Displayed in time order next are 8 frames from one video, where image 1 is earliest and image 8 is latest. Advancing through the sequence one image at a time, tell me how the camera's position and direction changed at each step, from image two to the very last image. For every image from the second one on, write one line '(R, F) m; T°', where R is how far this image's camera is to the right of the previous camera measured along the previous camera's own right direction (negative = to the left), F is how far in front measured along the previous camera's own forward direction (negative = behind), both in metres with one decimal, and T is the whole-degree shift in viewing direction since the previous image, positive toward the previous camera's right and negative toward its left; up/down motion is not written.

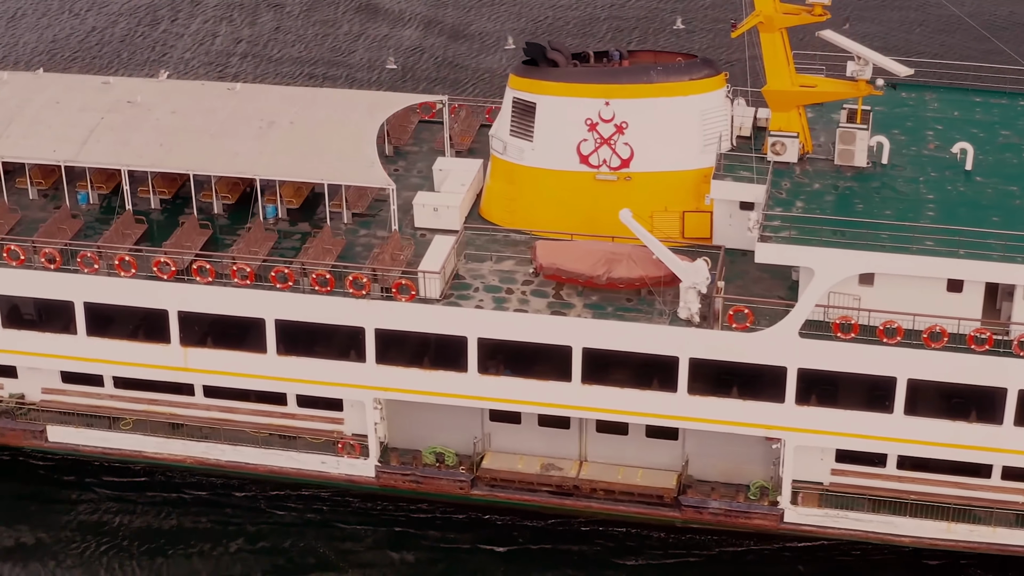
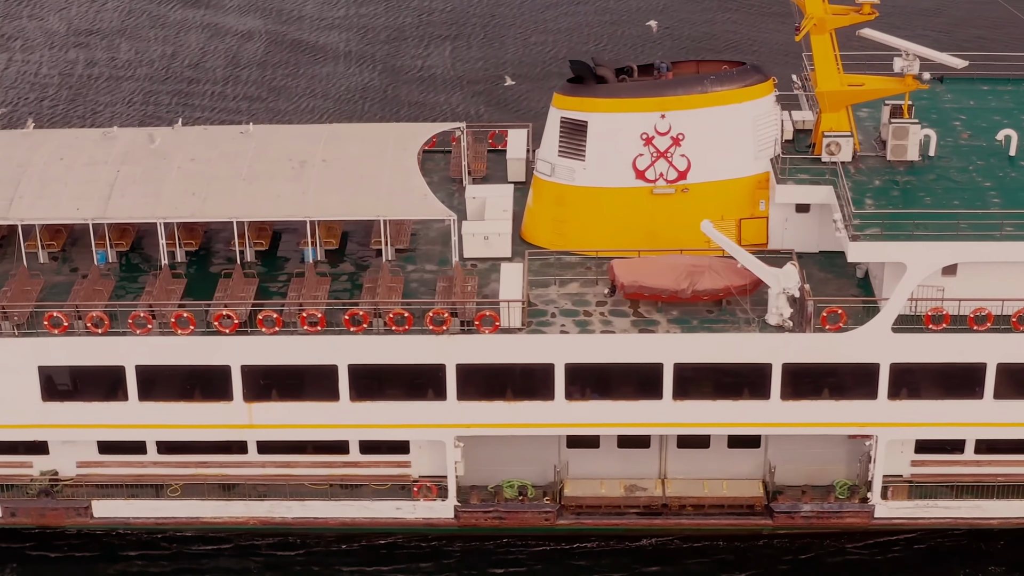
(-8.7, +1.6) m; +9°
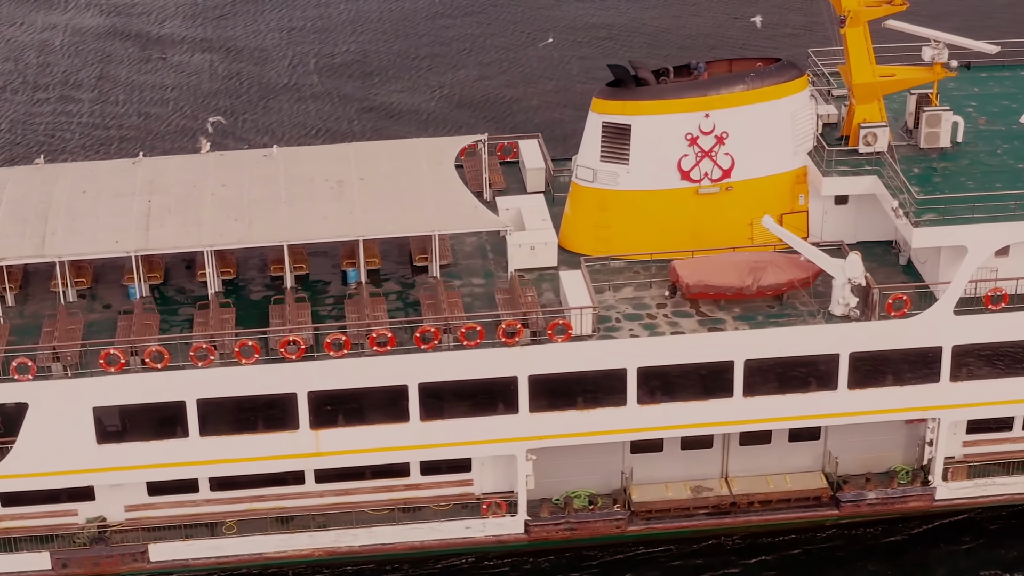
(-6.7, +0.9) m; +7°
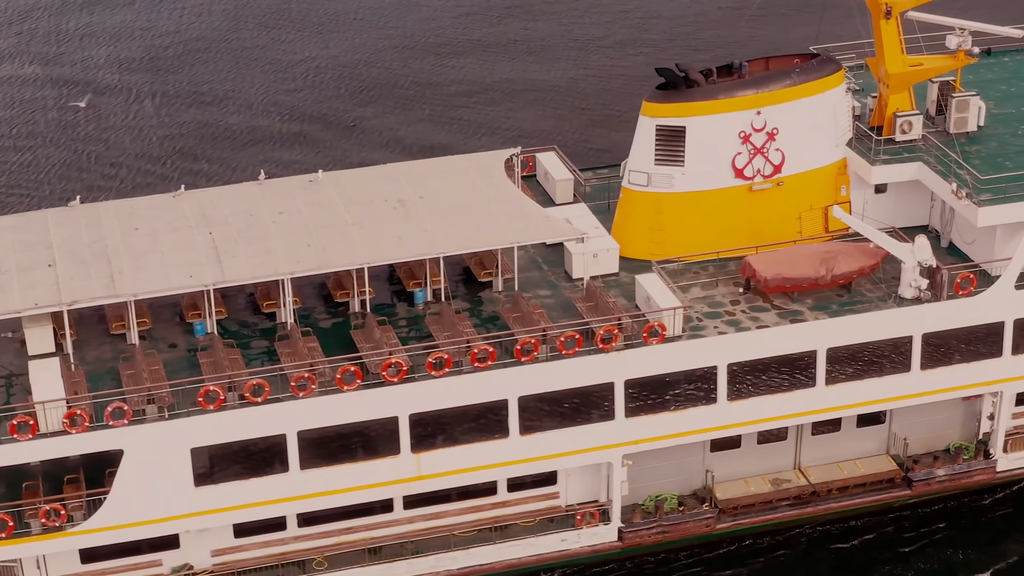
(-8.4, +1.0) m; +9°
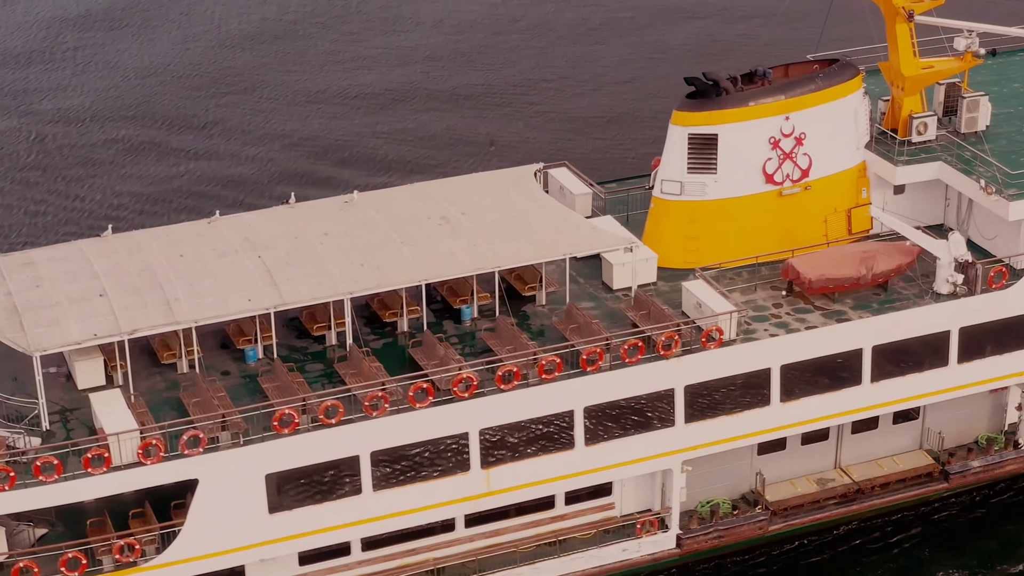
(-5.3, +0.4) m; +6°
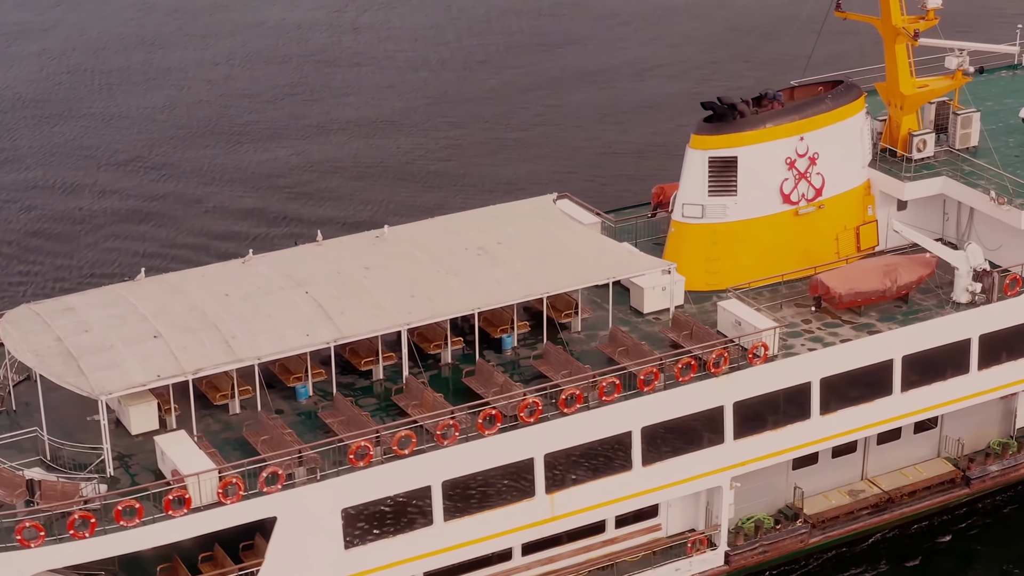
(-5.4, +0.2) m; +6°
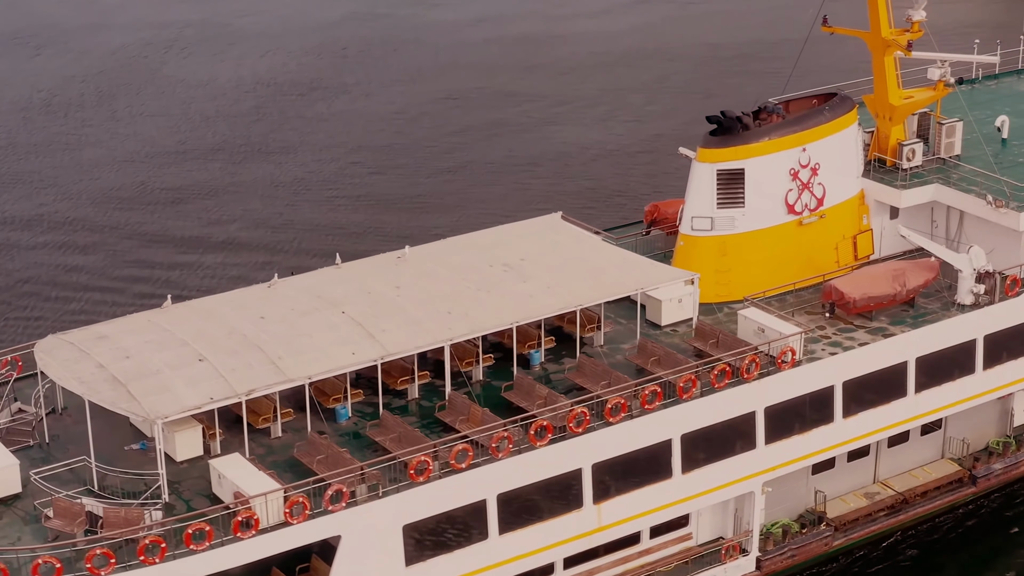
(-4.5, +0.1) m; +5°
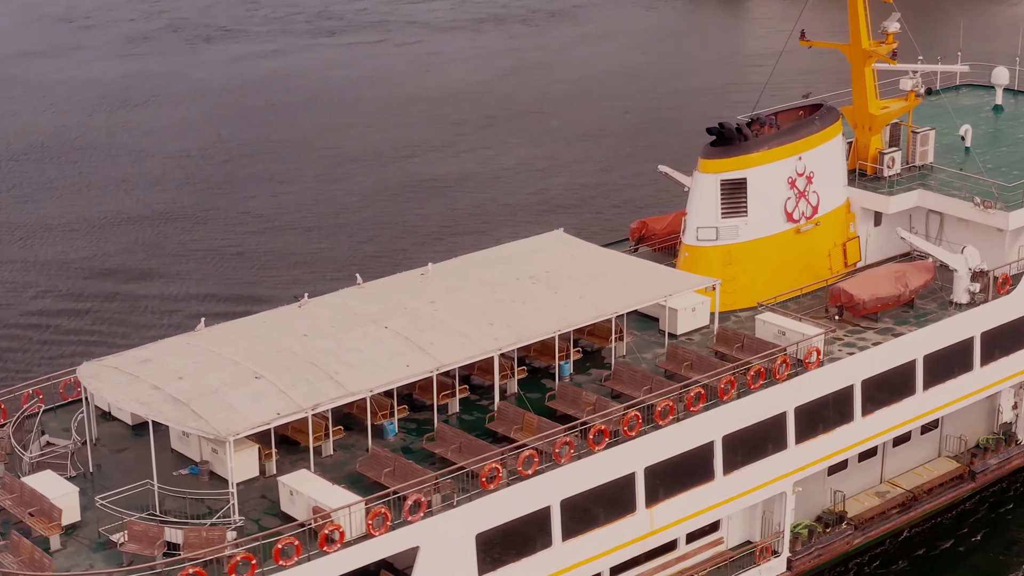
(-5.5, +0.4) m; +6°
